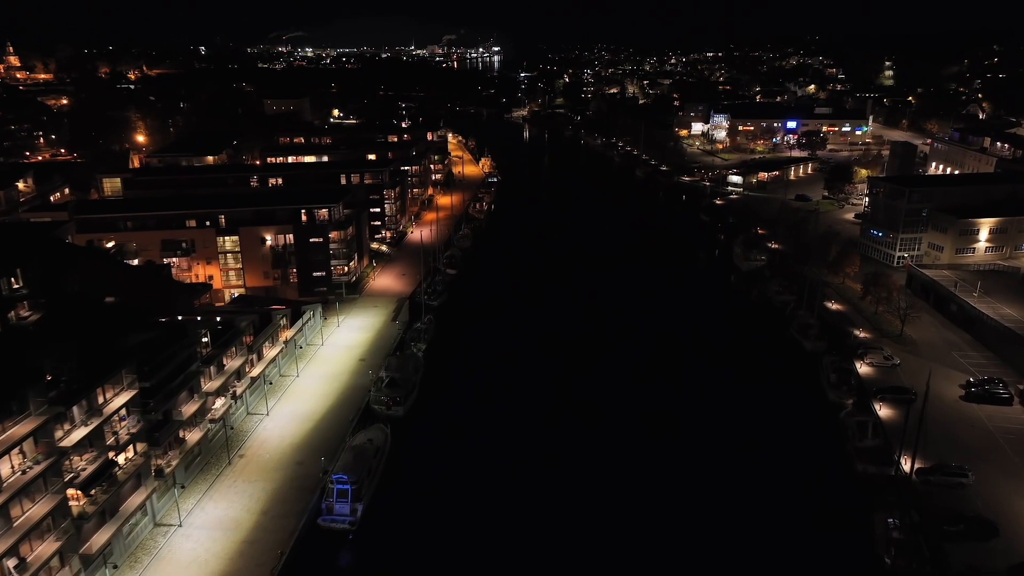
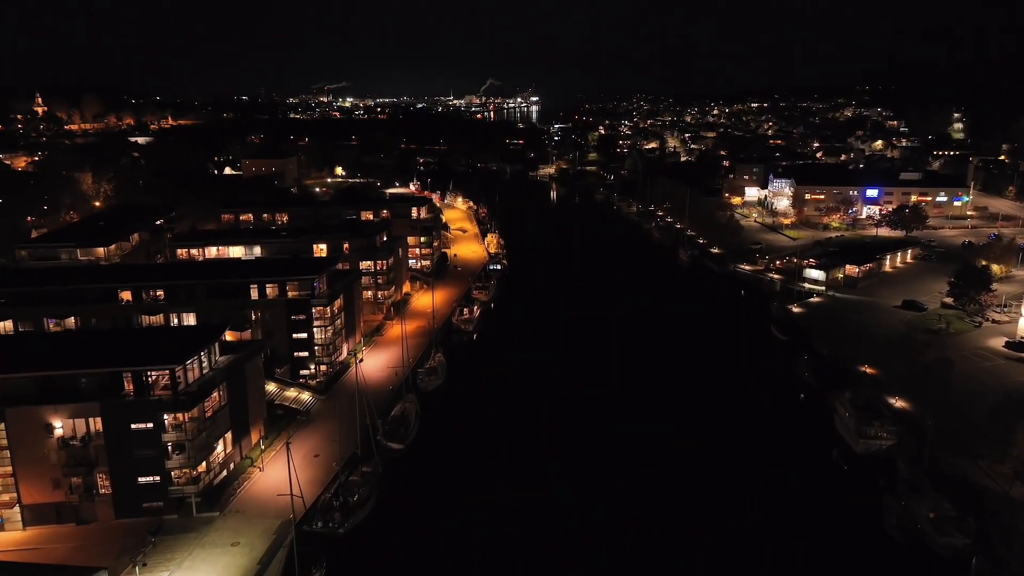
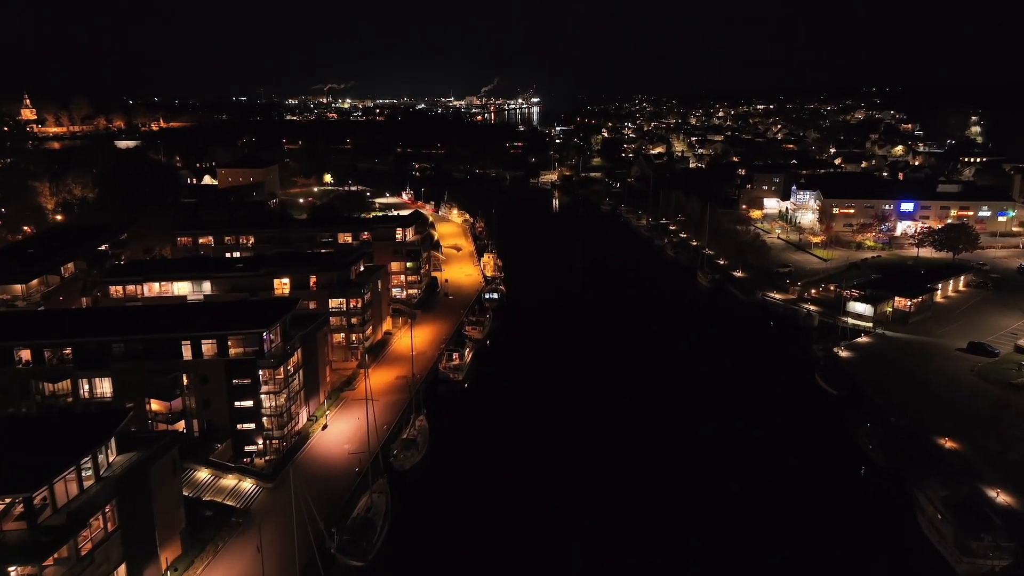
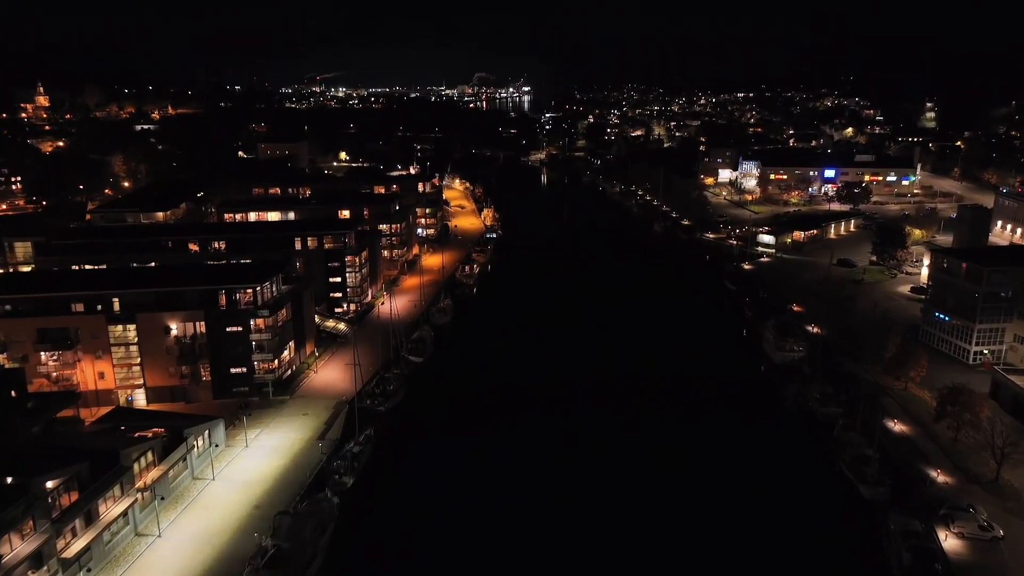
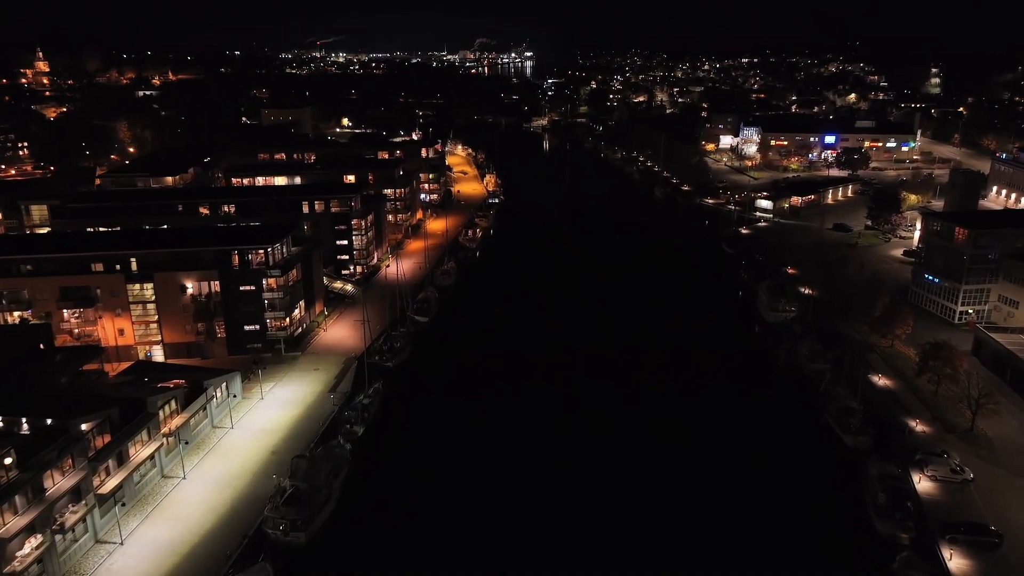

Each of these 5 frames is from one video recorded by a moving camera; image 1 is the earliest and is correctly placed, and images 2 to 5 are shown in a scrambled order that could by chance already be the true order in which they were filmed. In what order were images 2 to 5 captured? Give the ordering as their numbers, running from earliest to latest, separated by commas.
5, 4, 2, 3
